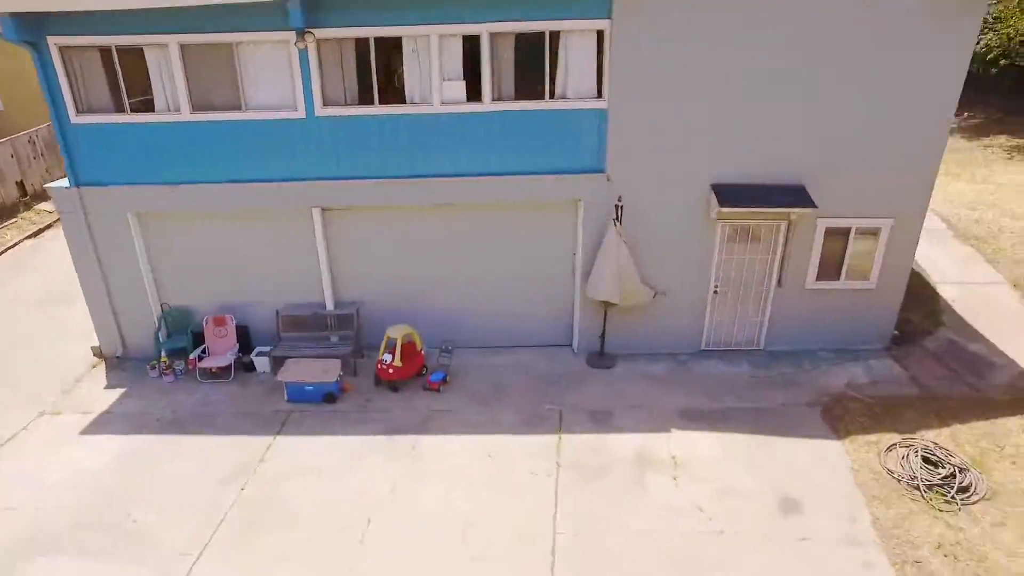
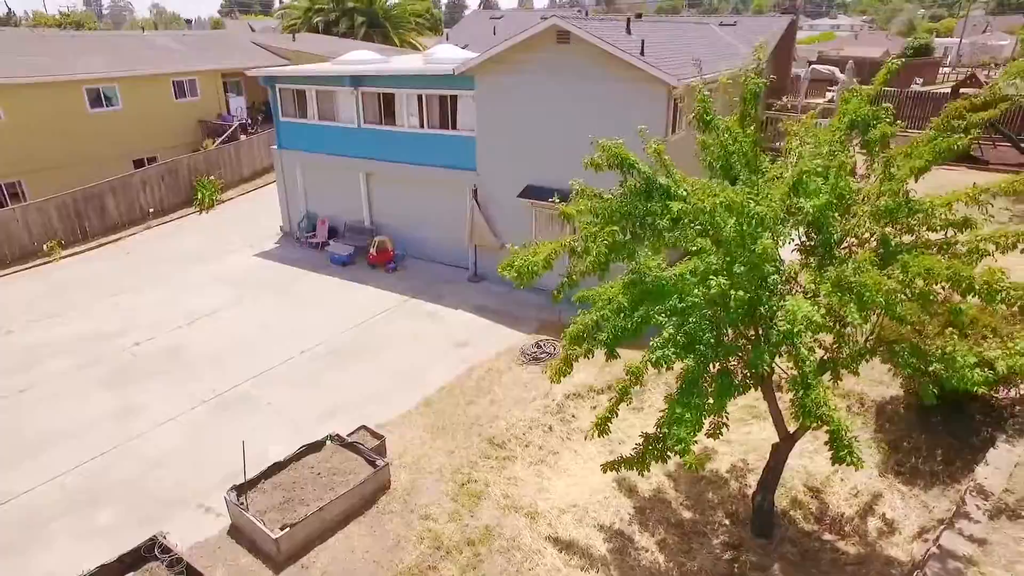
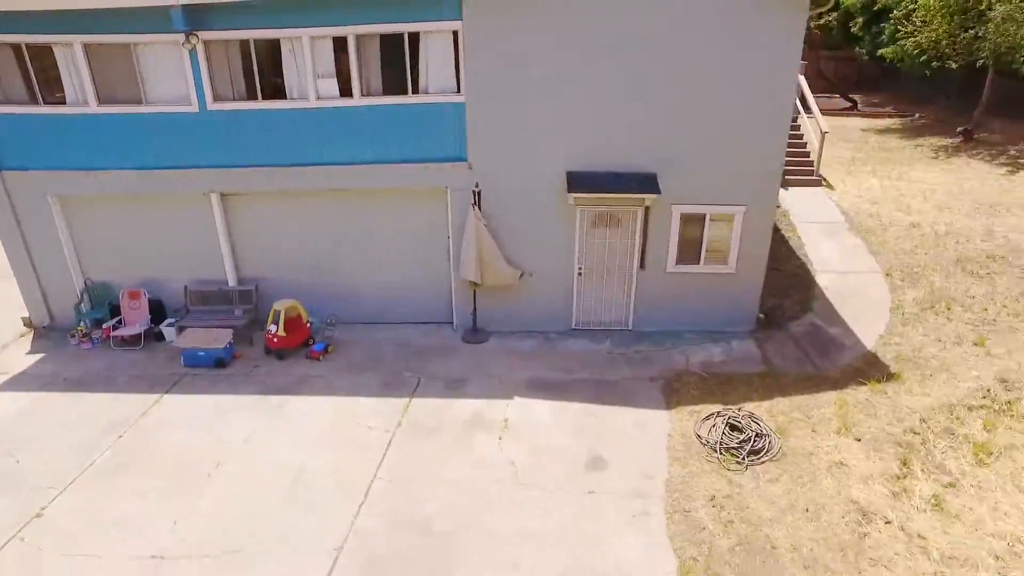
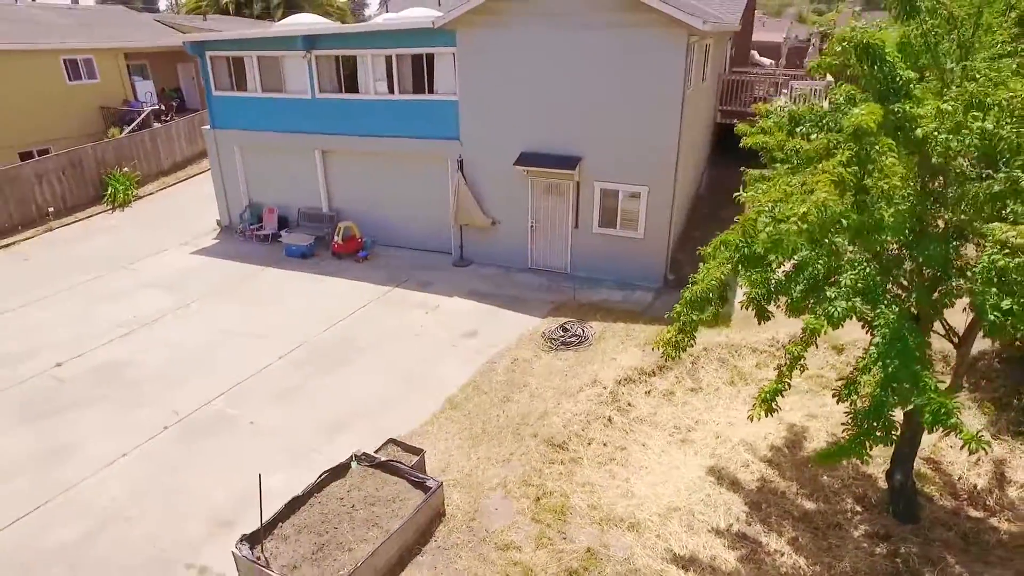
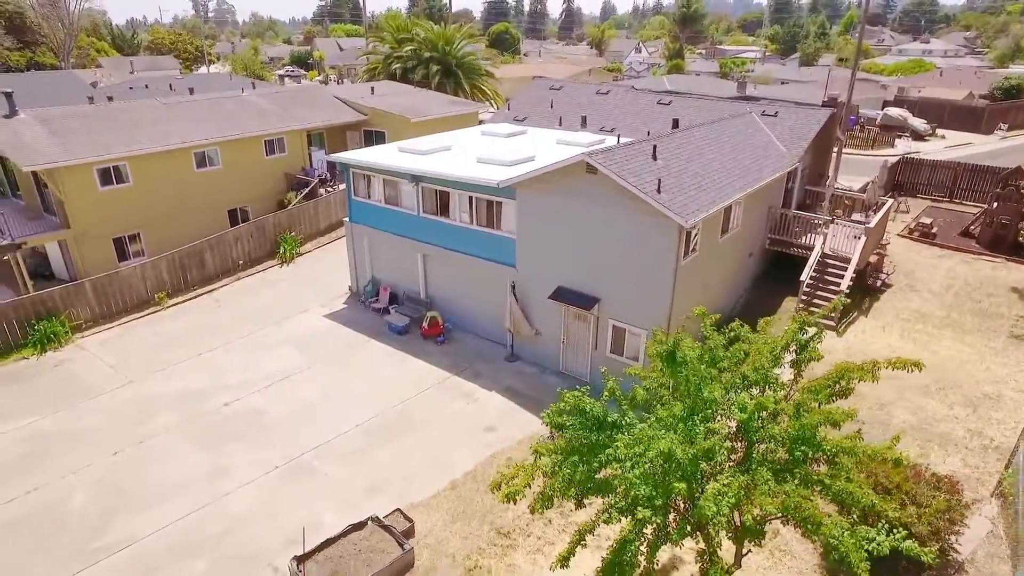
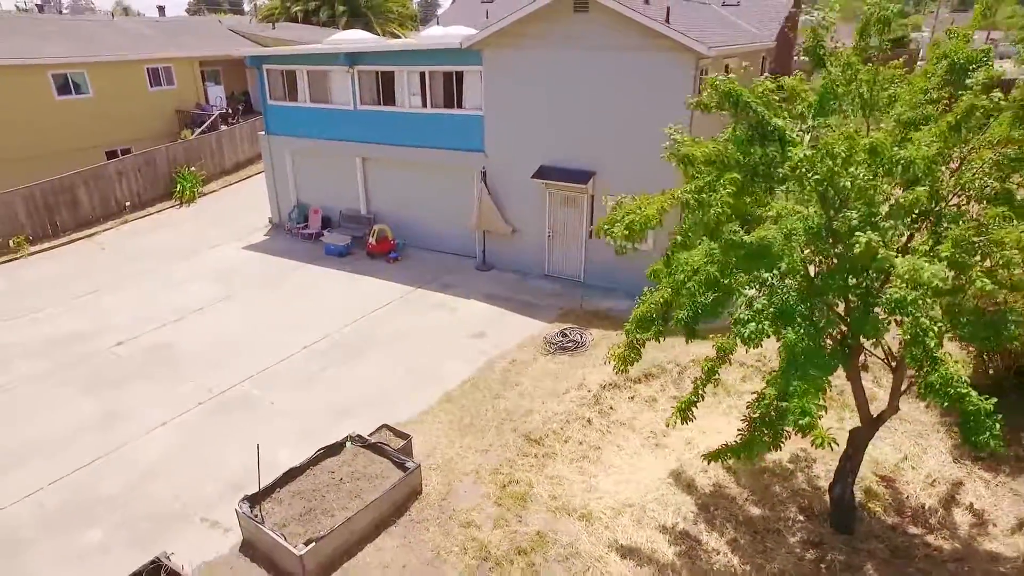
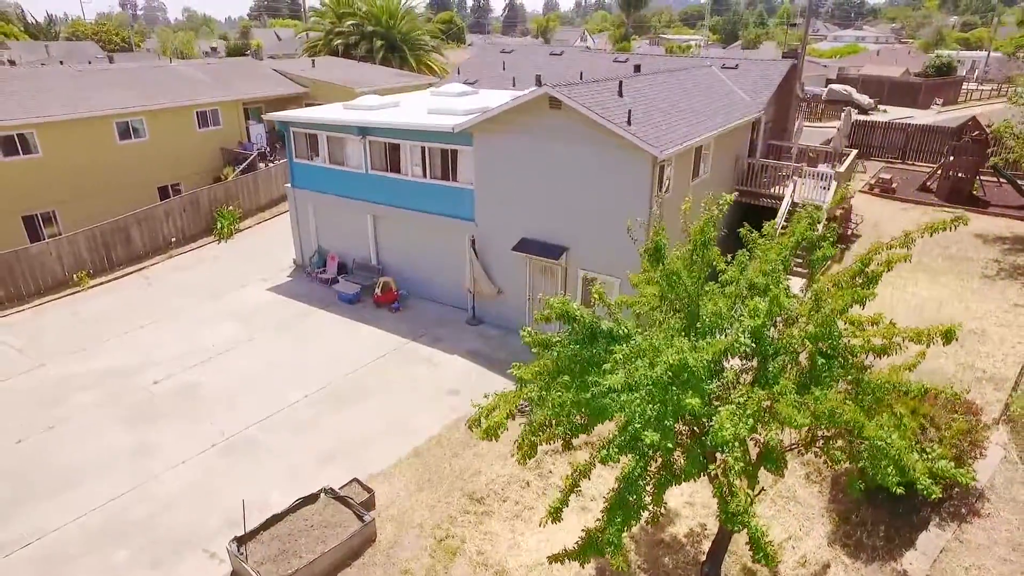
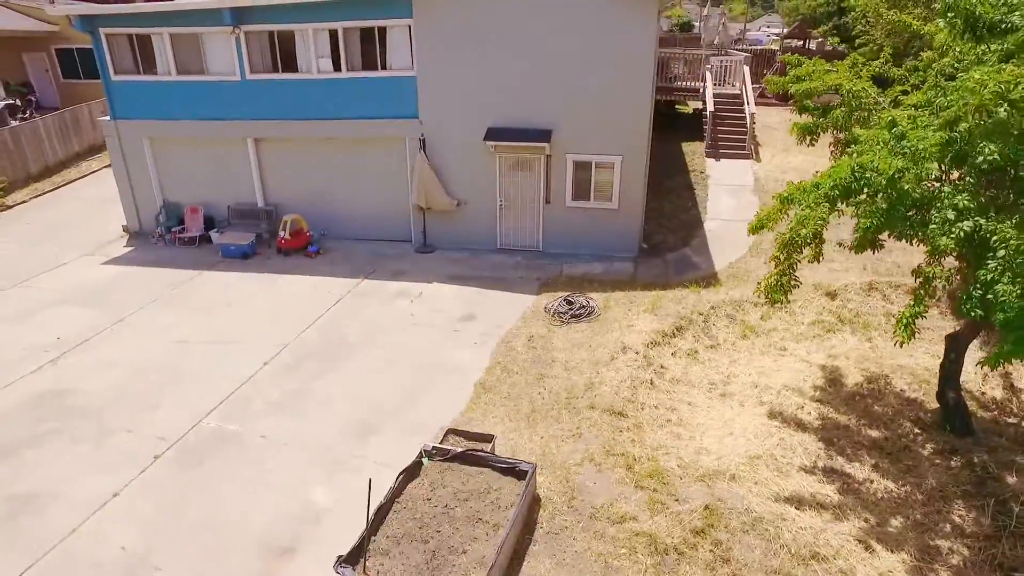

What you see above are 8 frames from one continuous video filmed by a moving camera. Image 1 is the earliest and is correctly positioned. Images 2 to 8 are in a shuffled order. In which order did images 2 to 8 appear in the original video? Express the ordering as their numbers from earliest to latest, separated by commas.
3, 8, 4, 6, 2, 7, 5
